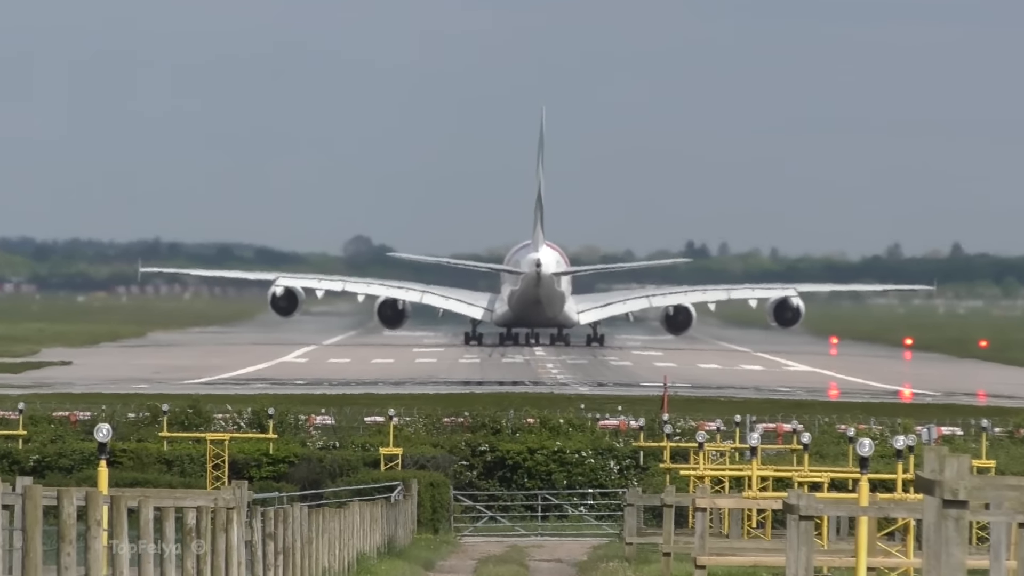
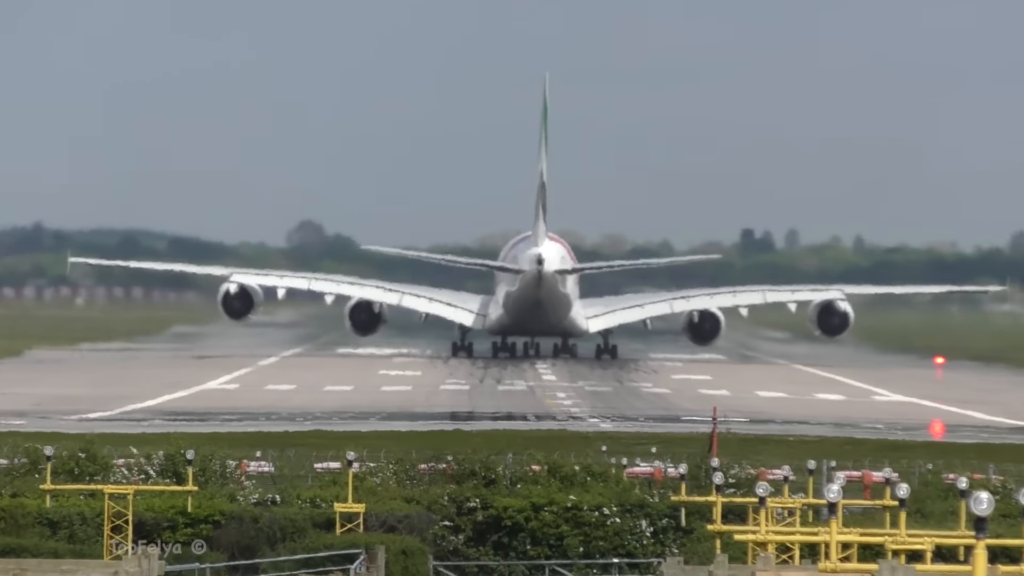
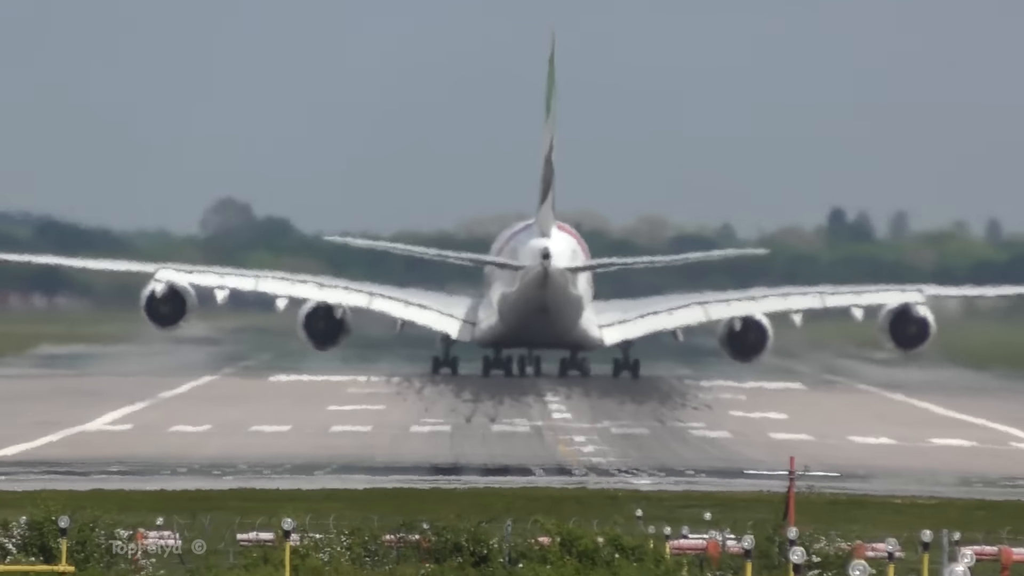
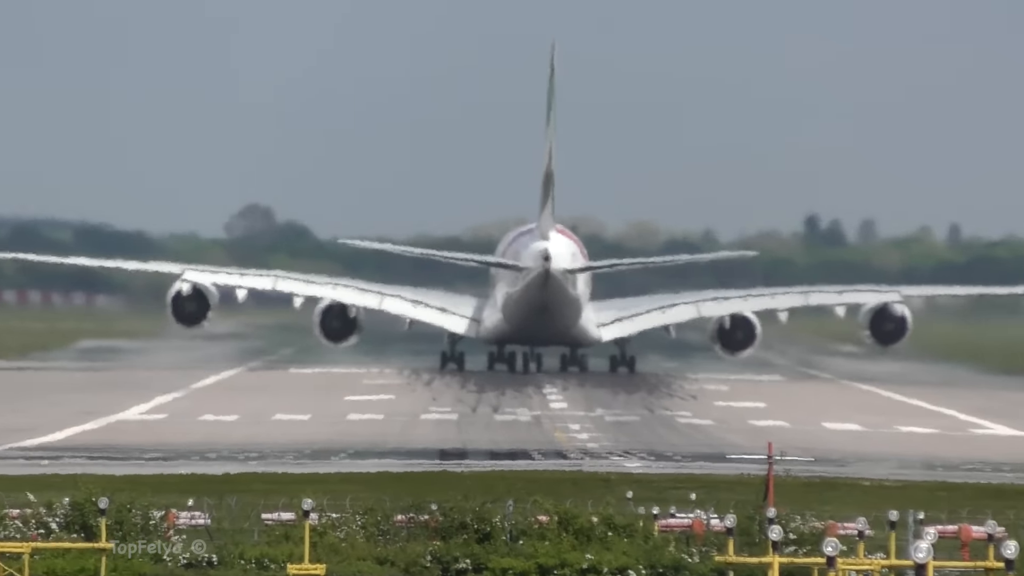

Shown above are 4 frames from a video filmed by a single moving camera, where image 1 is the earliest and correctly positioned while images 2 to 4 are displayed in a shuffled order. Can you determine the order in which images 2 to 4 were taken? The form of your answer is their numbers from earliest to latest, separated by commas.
2, 4, 3
